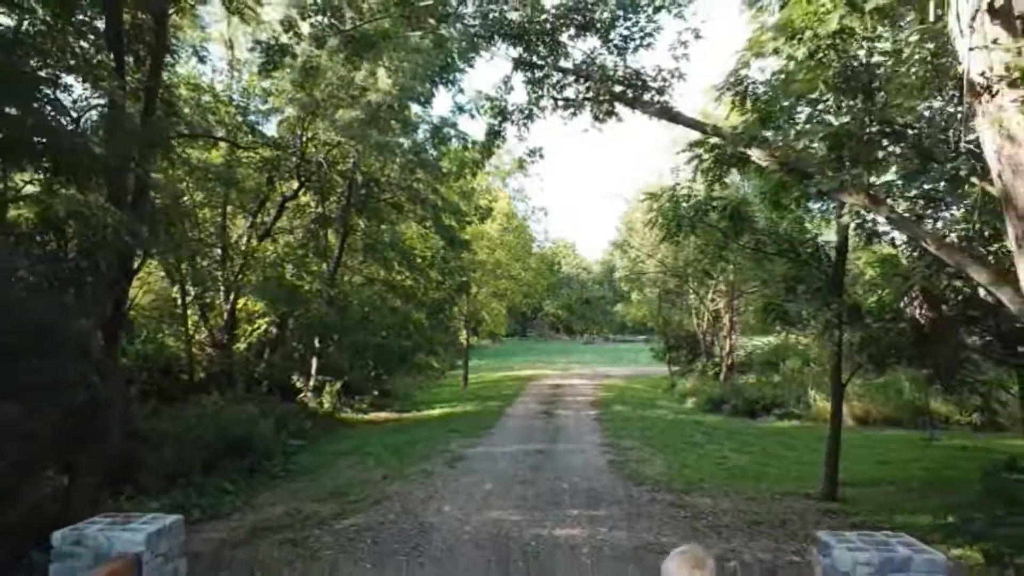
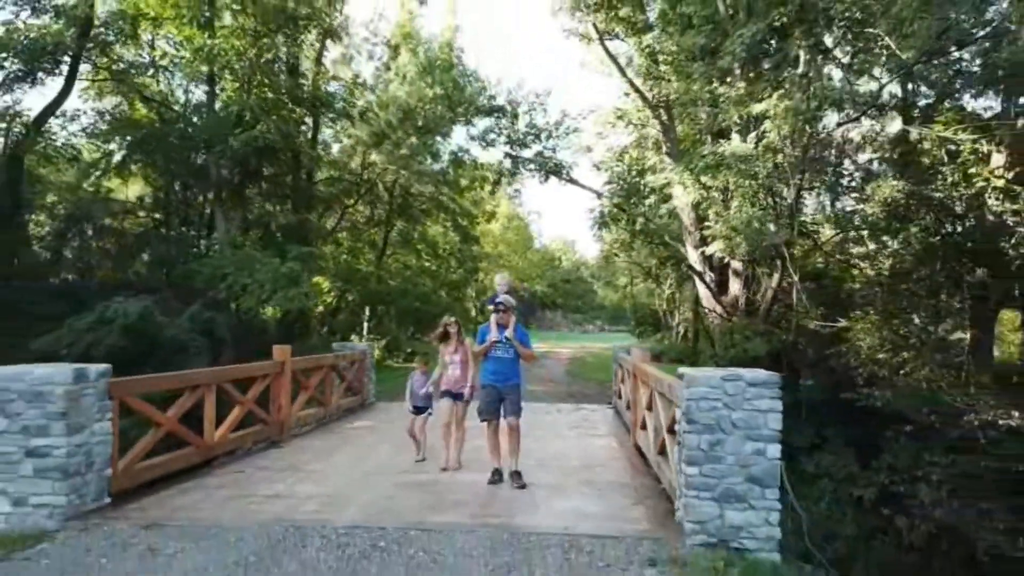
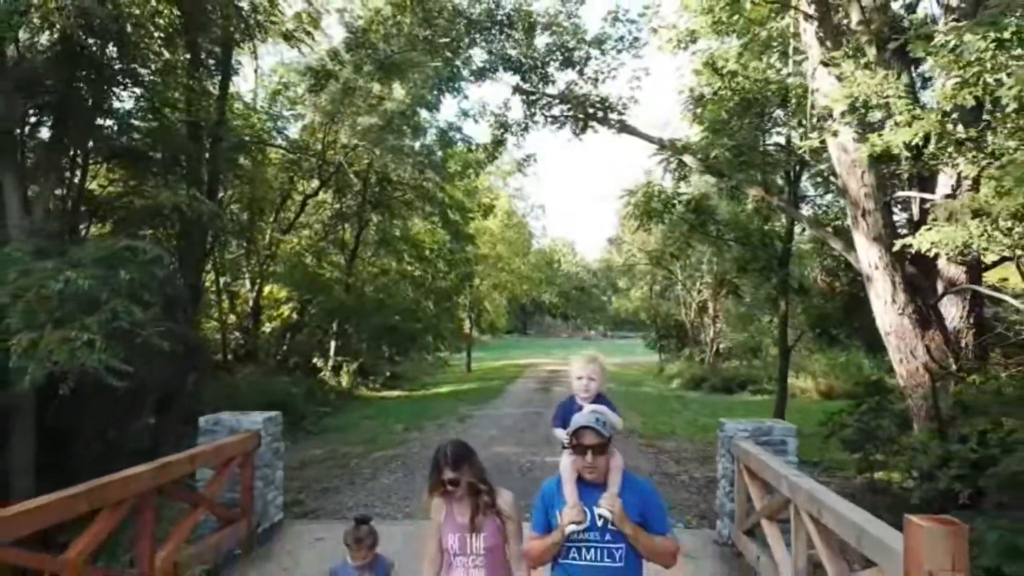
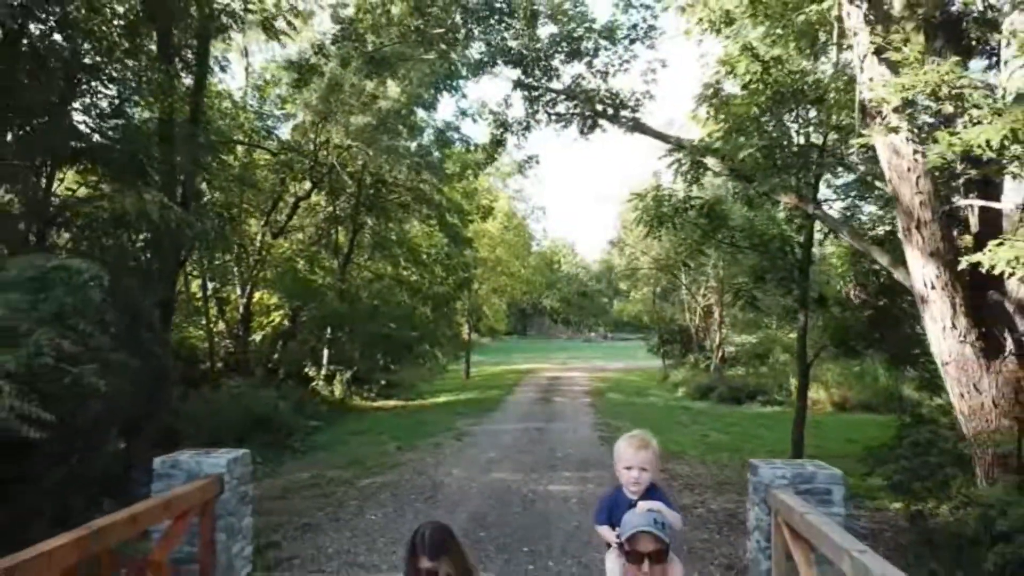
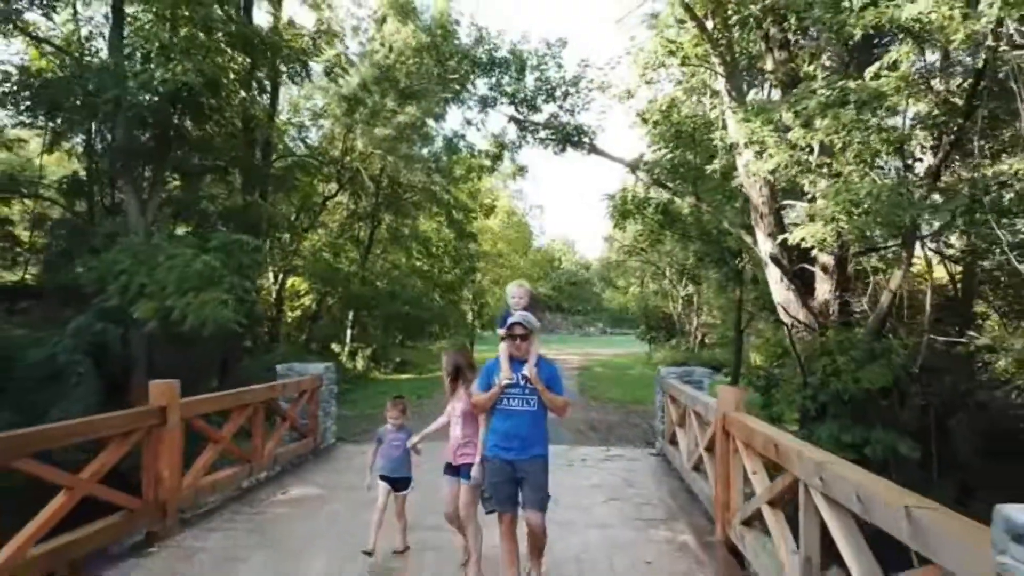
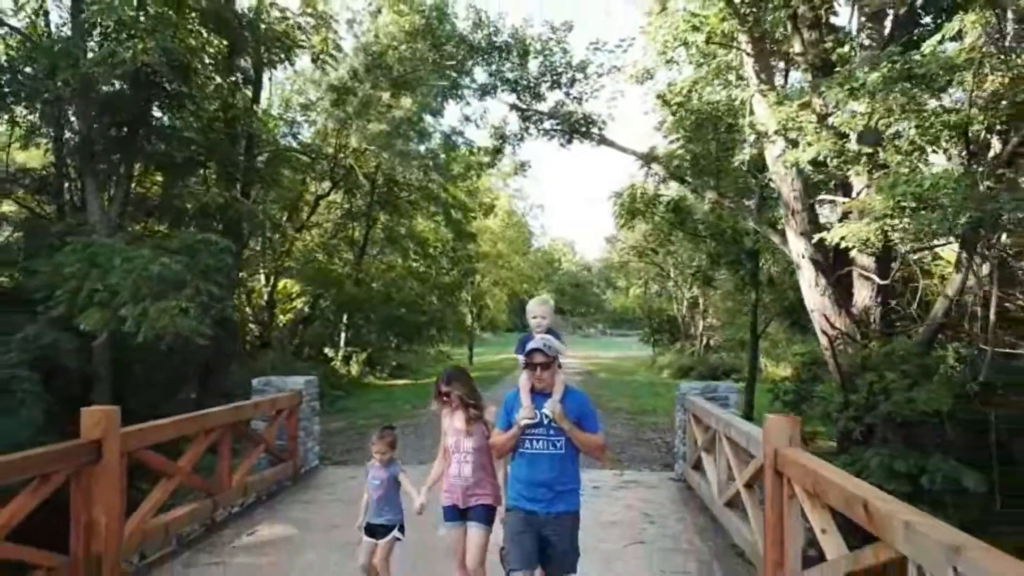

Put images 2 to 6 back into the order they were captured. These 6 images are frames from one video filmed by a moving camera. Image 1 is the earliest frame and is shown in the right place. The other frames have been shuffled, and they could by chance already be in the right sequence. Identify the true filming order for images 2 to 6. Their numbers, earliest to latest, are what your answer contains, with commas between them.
4, 3, 6, 5, 2
